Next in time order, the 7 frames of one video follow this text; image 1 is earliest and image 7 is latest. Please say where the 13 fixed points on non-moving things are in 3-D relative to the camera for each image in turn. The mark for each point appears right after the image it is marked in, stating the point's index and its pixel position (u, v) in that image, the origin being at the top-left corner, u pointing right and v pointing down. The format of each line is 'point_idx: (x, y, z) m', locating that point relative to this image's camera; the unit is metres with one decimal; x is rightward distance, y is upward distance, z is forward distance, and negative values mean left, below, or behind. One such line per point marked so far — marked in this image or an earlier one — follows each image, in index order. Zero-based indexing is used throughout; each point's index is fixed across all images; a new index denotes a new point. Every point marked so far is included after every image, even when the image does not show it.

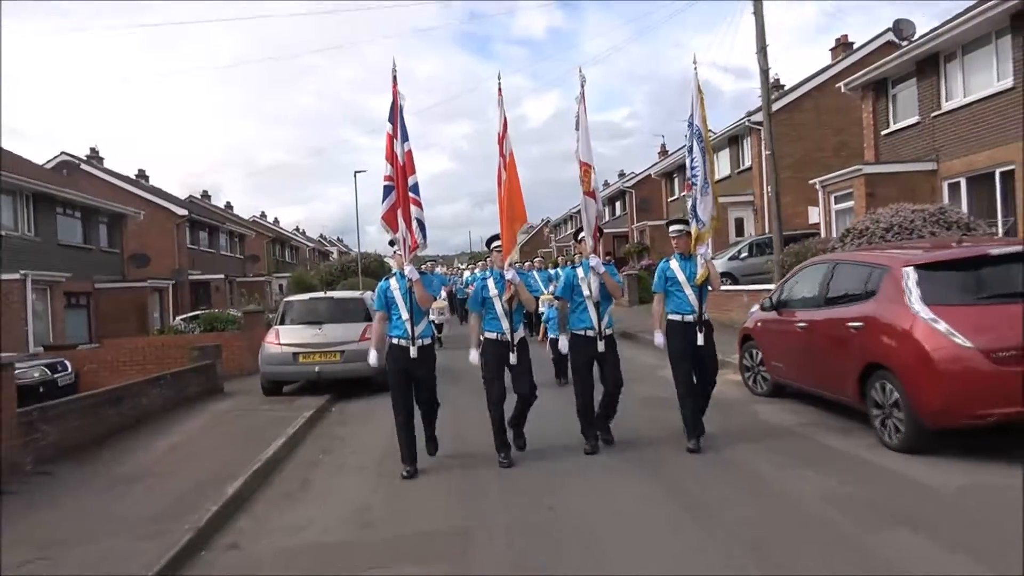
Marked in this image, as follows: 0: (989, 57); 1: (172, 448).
0: (+9.4, +4.6, +14.8) m
1: (-3.3, -1.5, +7.3) m
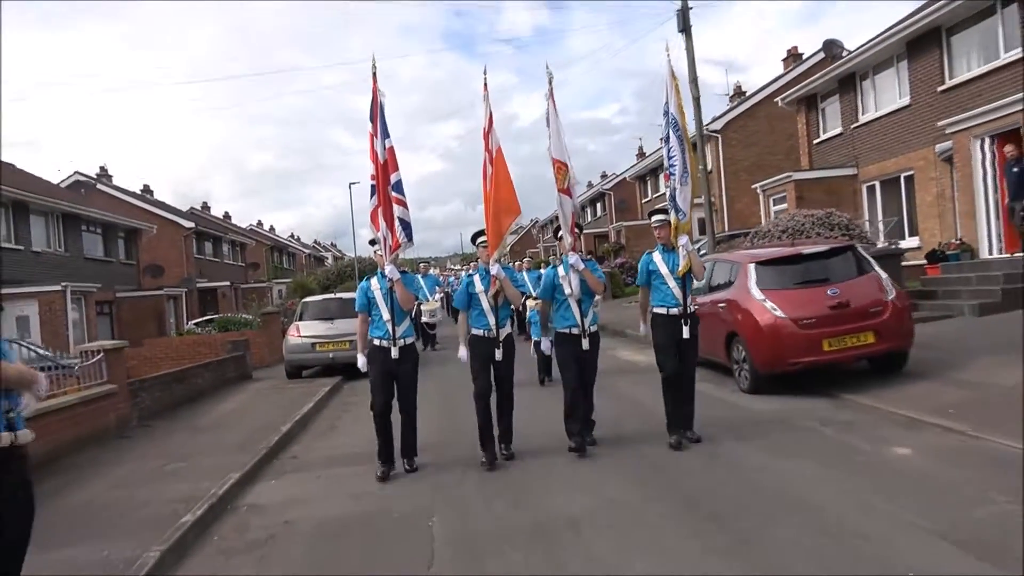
0: (+8.8, +4.9, +17.4) m
1: (-3.7, -1.6, +9.8) m
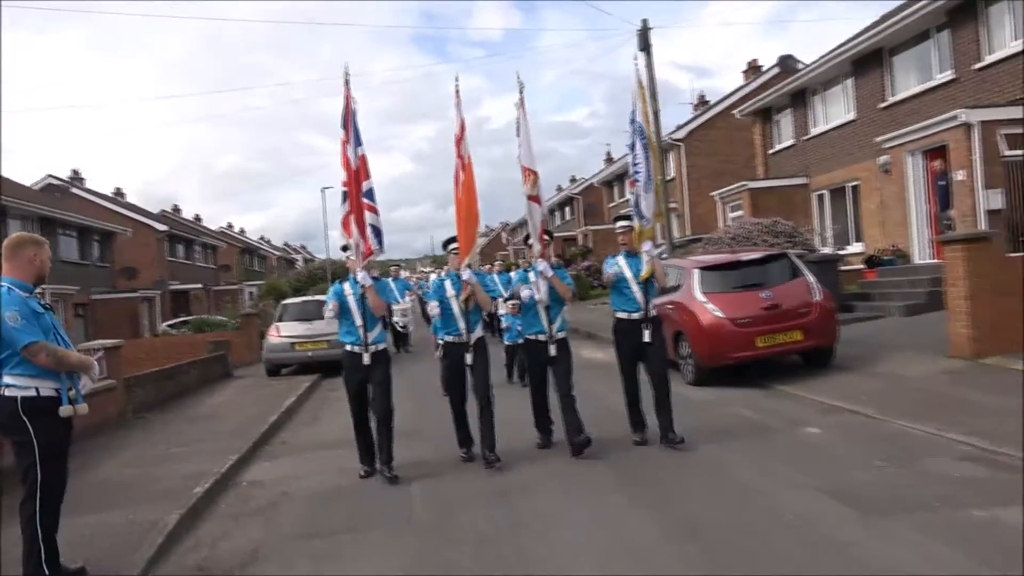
0: (+8.1, +4.8, +18.5) m
1: (-4.1, -1.6, +10.4) m
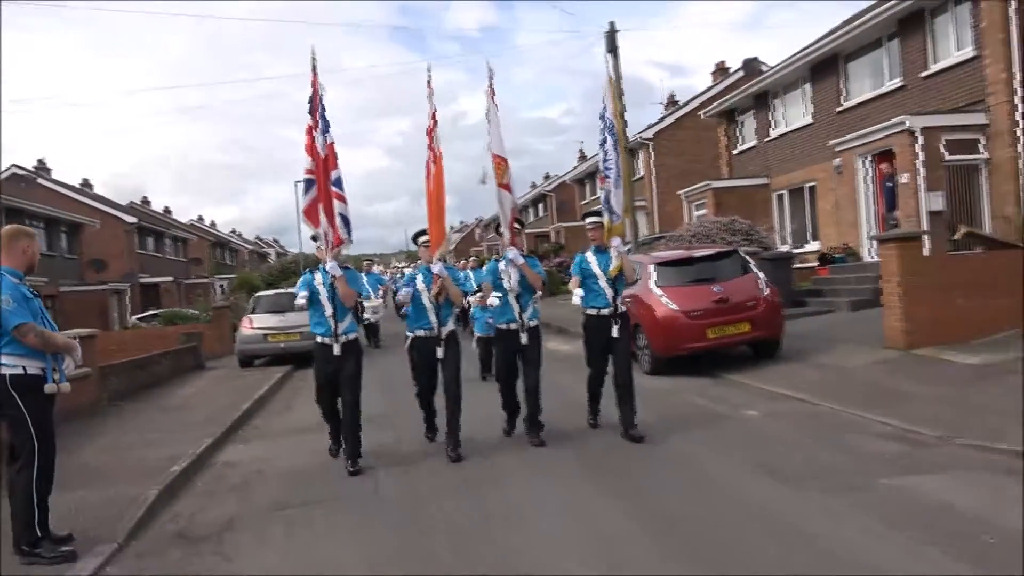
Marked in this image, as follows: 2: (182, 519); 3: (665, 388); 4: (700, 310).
0: (+7.4, +4.9, +19.2) m
1: (-4.6, -1.5, +10.7) m
2: (-2.3, -1.6, +5.2) m
3: (+1.9, -1.2, +9.1) m
4: (+2.3, -0.3, +9.2) m
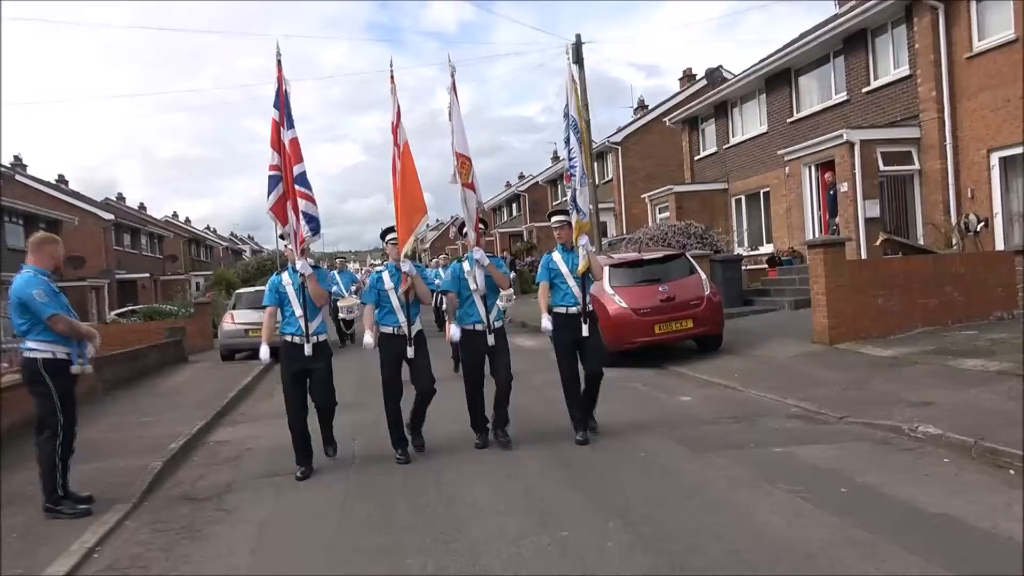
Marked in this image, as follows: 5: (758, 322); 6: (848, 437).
0: (+6.6, +4.9, +20.3) m
1: (-5.1, -1.5, +11.5) m
2: (-2.7, -1.6, +6.1) m
3: (+1.4, -1.2, +10.0) m
4: (+1.9, -0.3, +10.2) m
5: (+4.0, -0.6, +12.3) m
6: (+2.8, -1.2, +6.1) m
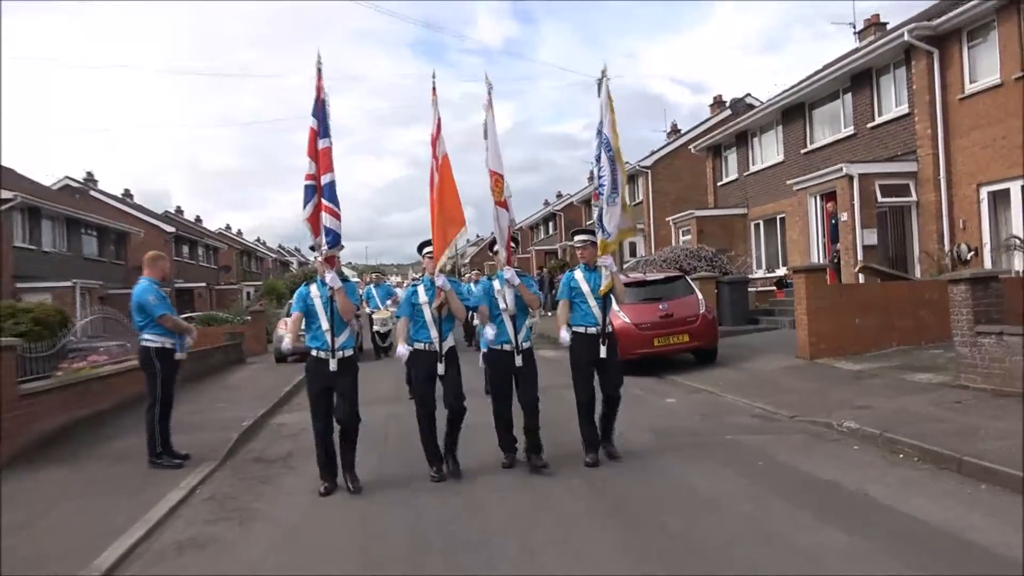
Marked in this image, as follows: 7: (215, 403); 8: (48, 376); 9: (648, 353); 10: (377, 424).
0: (+7.5, +4.3, +21.5) m
1: (-4.8, -1.6, +13.2) m
2: (-2.6, -1.7, +7.7) m
3: (+1.6, -1.5, +11.4) m
4: (+2.1, -0.5, +11.5) m
5: (+4.4, -0.9, +13.5) m
6: (+2.8, -1.4, +7.4) m
7: (-4.1, -1.6, +10.2) m
8: (-5.2, -1.0, +8.4) m
9: (+2.1, -1.0, +11.5) m
10: (-1.7, -1.7, +9.8) m
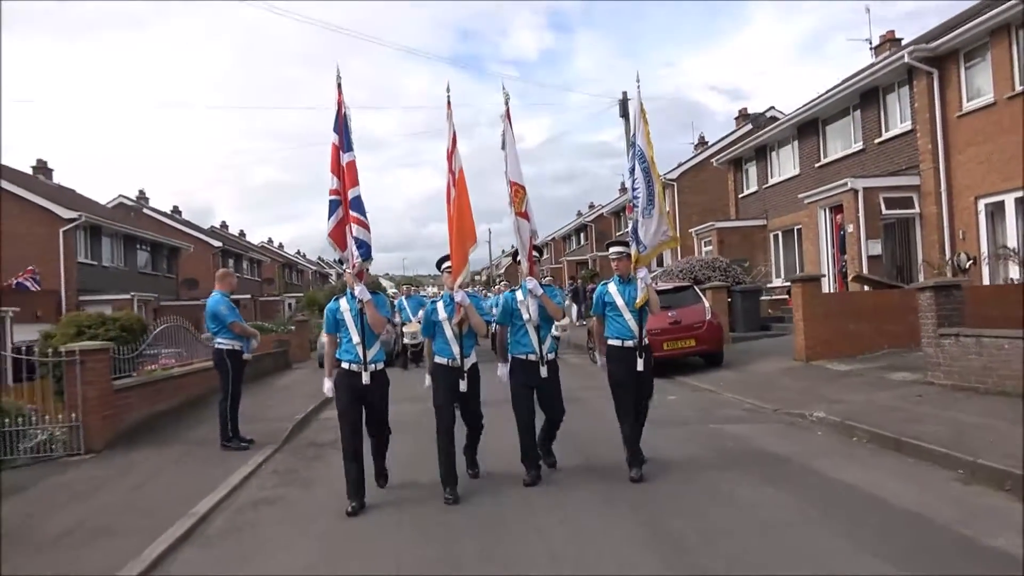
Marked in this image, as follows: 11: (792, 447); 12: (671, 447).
0: (+8.3, +4.1, +22.4) m
1: (-4.4, -1.9, +14.6) m
2: (-2.4, -1.8, +9.0) m
3: (+2.0, -1.6, +12.5) m
4: (+2.5, -0.7, +12.6) m
5: (+4.9, -1.1, +14.5) m
6: (+2.9, -1.5, +8.5) m
7: (-3.8, -1.8, +11.6) m
8: (-5.0, -1.1, +9.8) m
9: (+2.5, -1.2, +12.6) m
10: (-1.5, -1.9, +11.0) m
11: (+2.8, -1.6, +7.5) m
12: (+1.7, -1.7, +8.0) m
